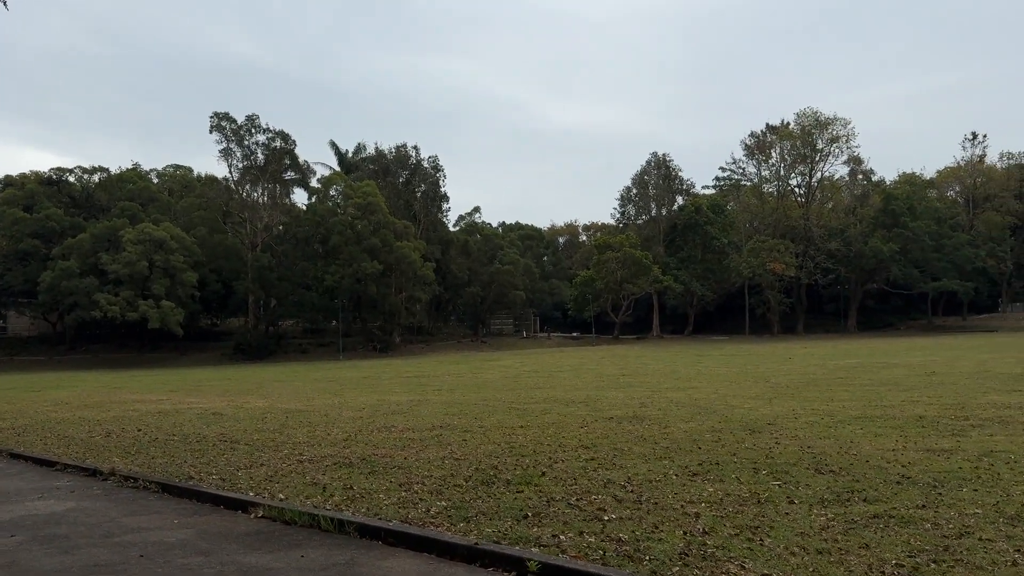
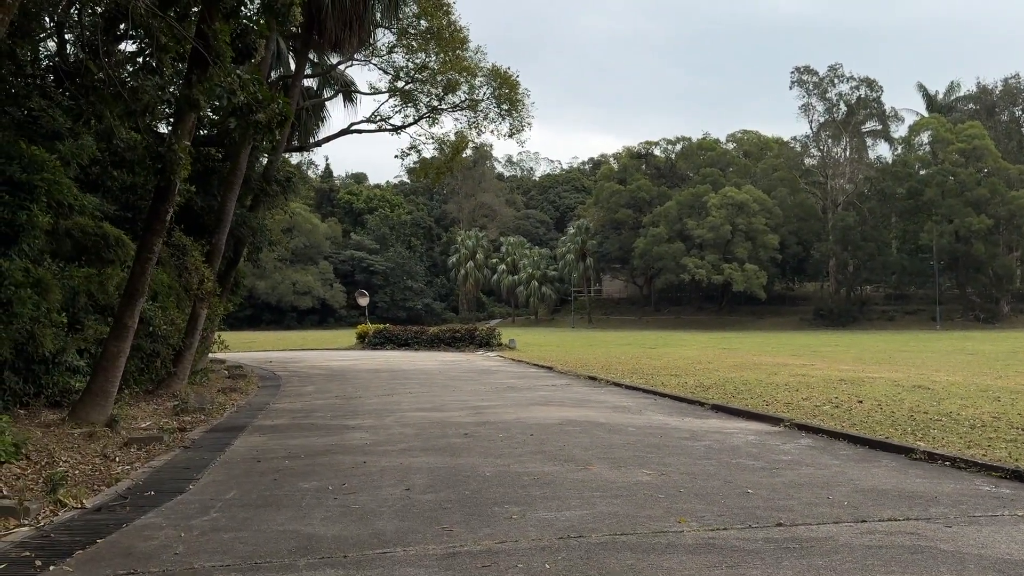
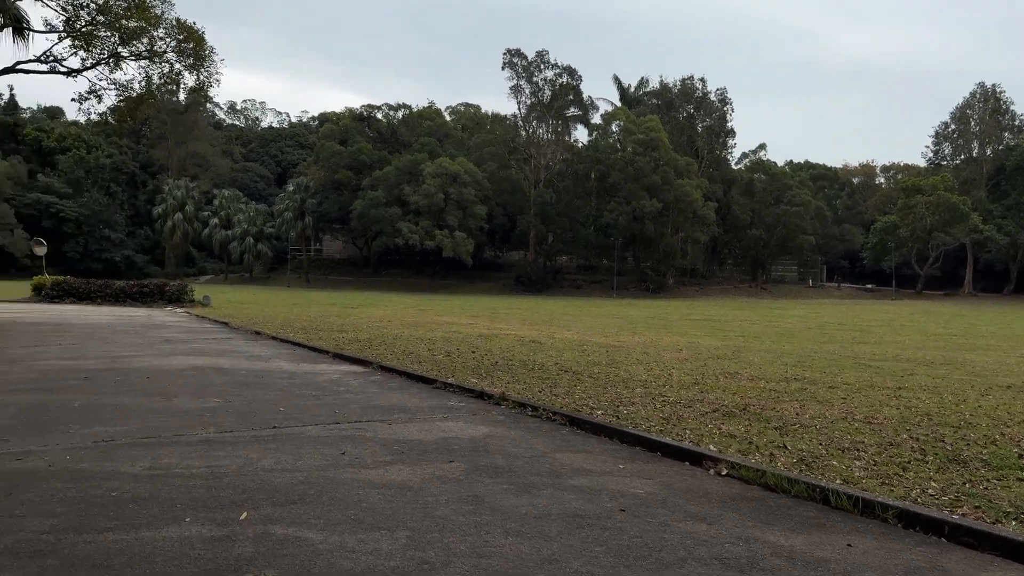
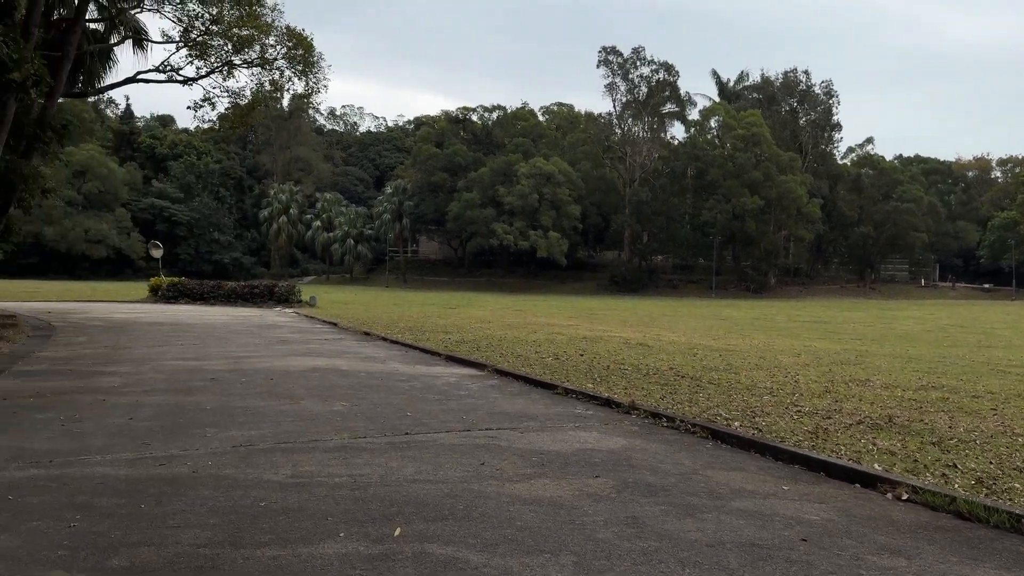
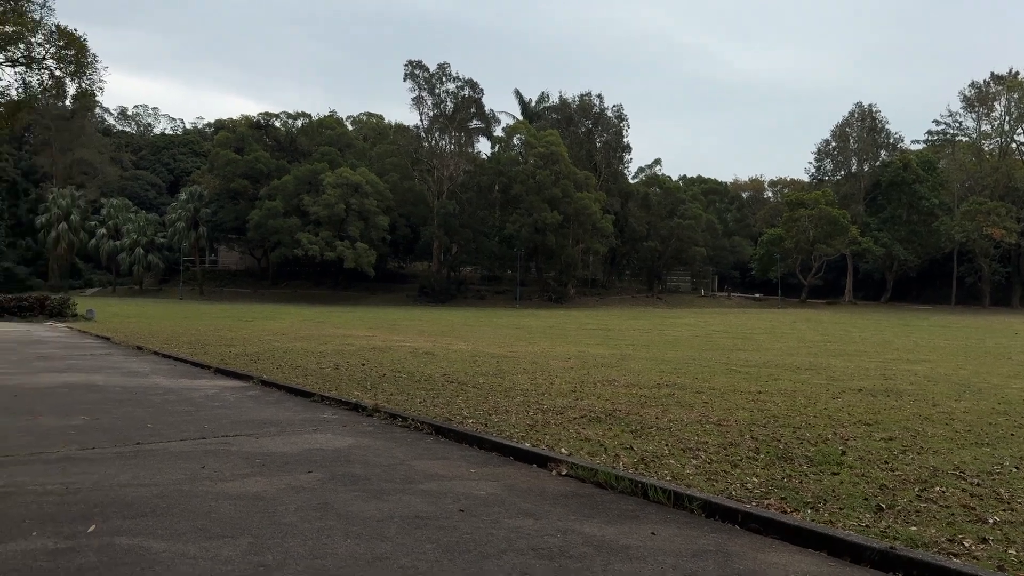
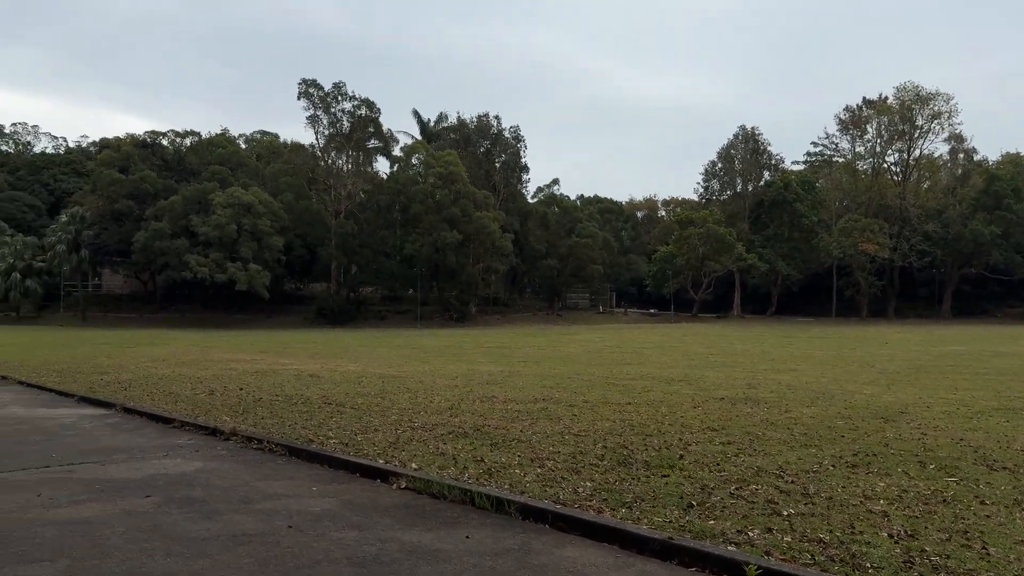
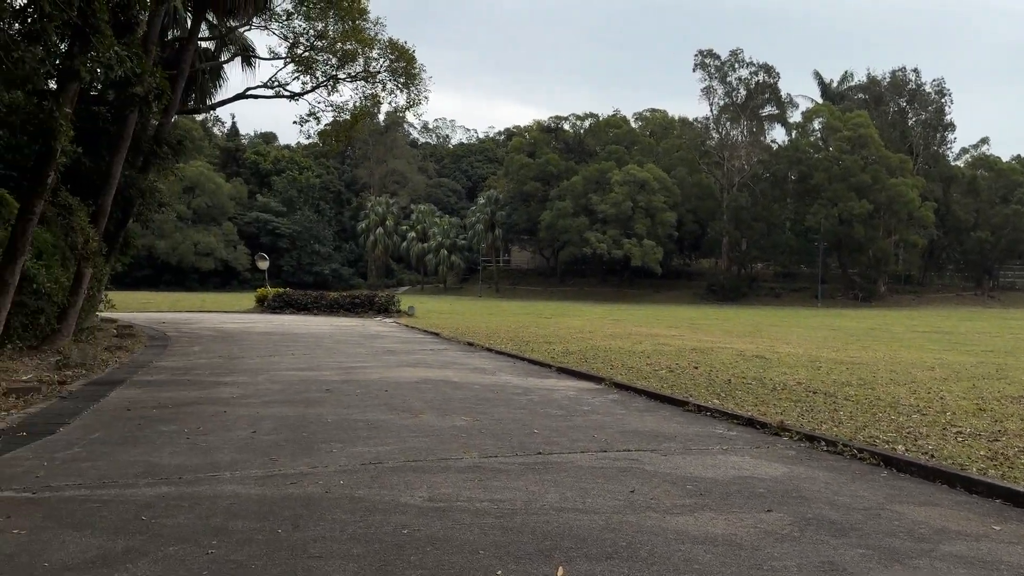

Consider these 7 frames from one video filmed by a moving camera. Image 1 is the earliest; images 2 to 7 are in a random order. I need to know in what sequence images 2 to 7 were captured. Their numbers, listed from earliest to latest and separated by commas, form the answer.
6, 5, 3, 4, 7, 2
